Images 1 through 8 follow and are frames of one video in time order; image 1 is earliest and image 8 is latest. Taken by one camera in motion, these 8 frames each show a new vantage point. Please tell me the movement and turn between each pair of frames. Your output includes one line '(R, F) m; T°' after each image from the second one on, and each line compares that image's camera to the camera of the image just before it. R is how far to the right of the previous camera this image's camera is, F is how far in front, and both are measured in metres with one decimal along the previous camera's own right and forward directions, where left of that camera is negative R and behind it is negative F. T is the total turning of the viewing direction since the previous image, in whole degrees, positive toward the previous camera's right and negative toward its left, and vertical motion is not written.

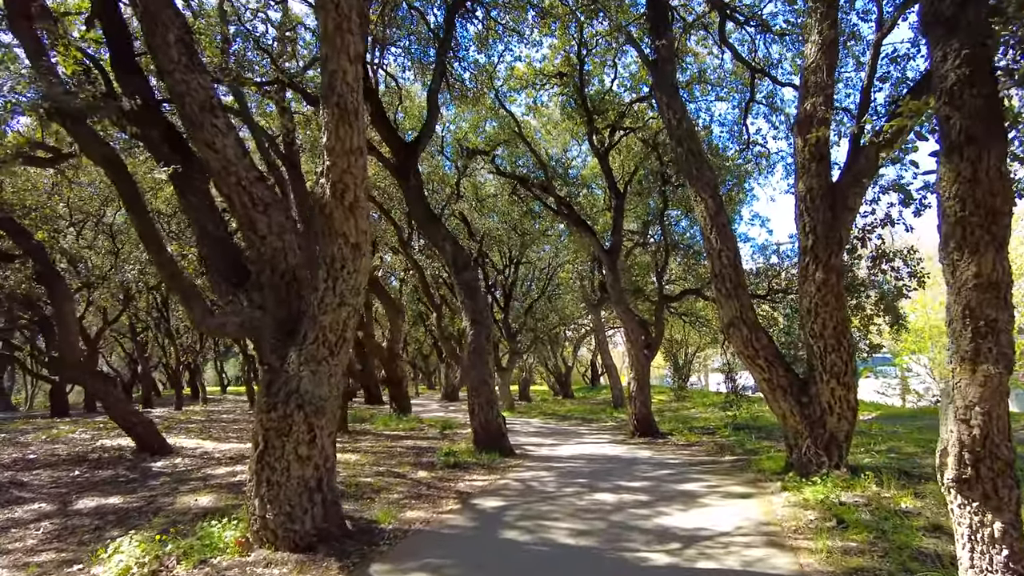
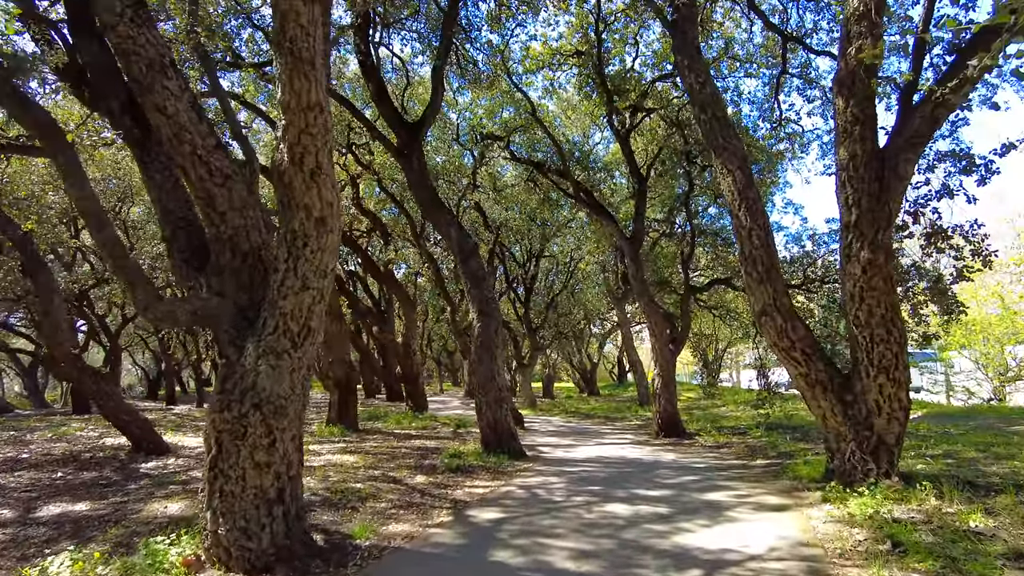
(+0.3, +0.9) m; -3°
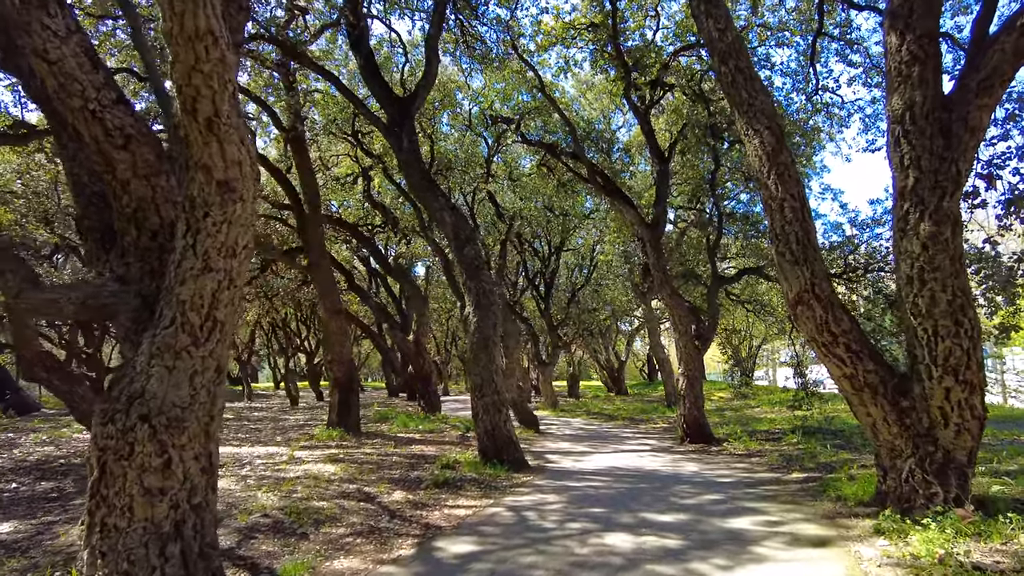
(+0.5, +1.1) m; -3°
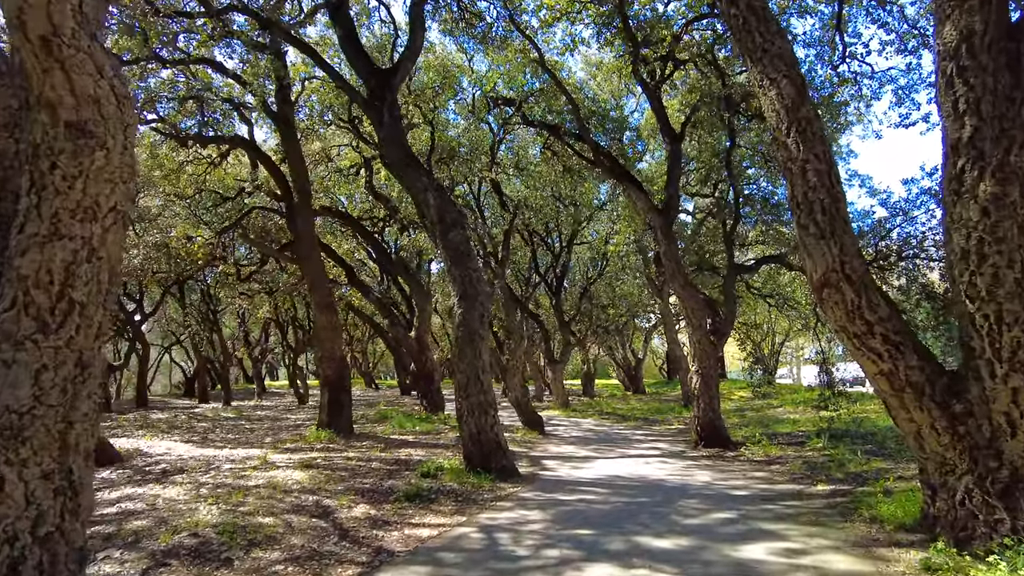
(+0.4, +1.0) m; -2°
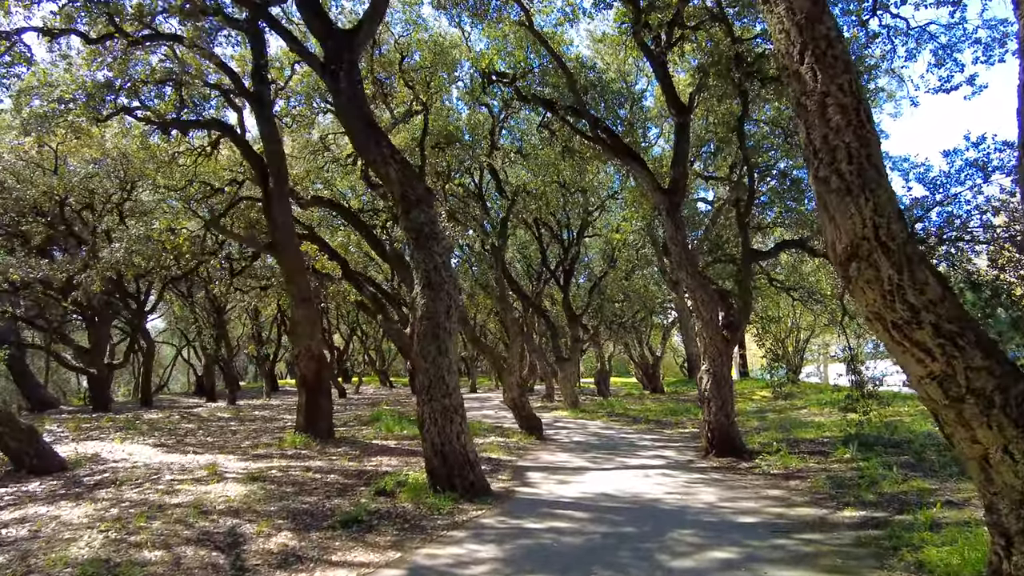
(+0.6, +1.2) m; -2°
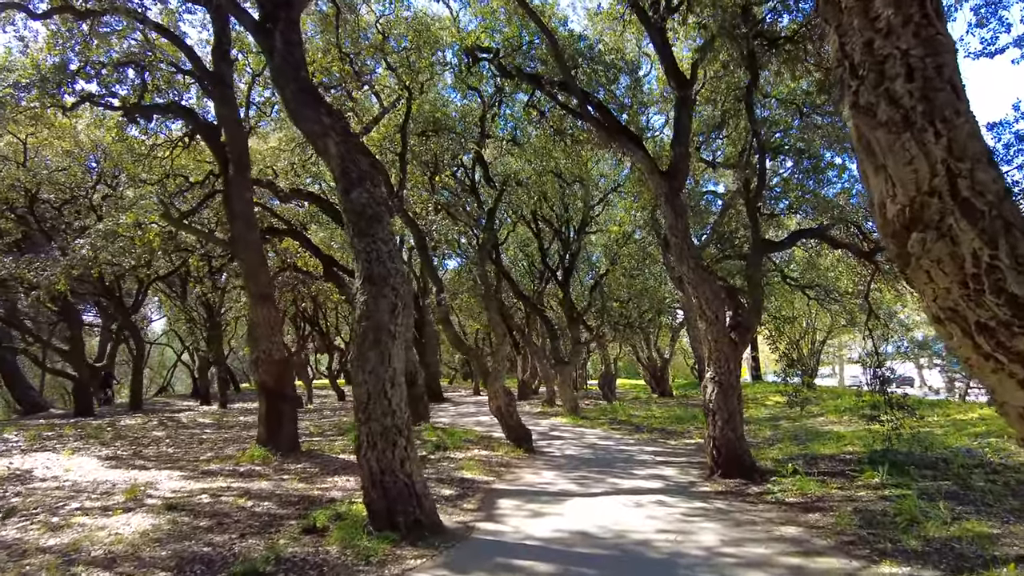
(+0.5, +1.3) m; -1°
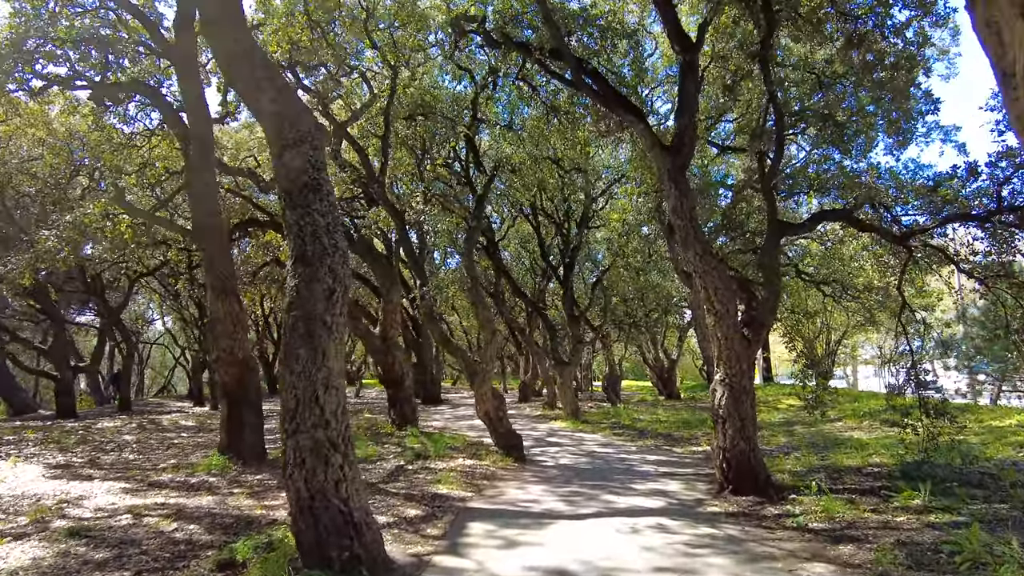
(+0.3, +1.1) m; -1°
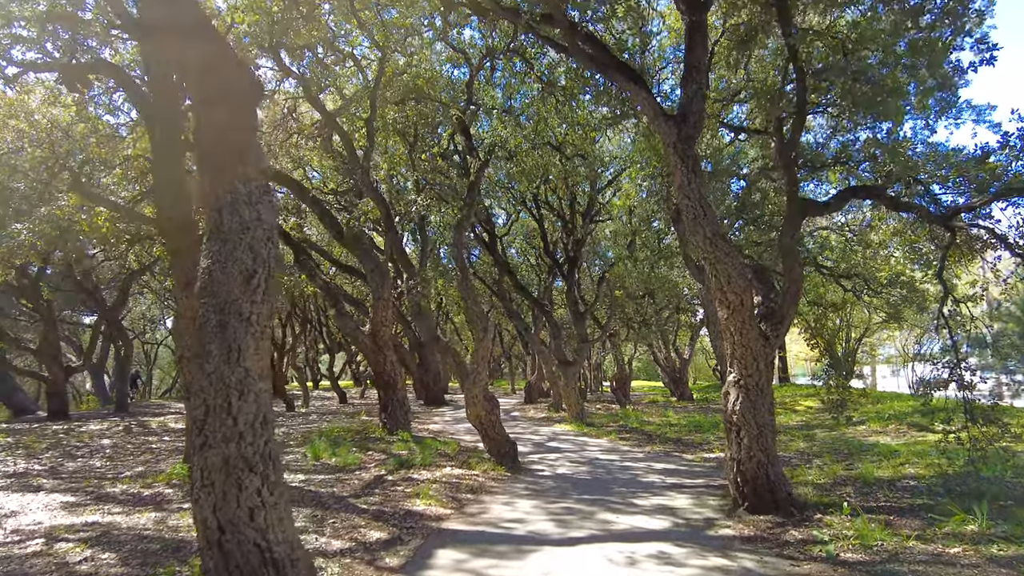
(+0.3, +1.0) m; -1°
